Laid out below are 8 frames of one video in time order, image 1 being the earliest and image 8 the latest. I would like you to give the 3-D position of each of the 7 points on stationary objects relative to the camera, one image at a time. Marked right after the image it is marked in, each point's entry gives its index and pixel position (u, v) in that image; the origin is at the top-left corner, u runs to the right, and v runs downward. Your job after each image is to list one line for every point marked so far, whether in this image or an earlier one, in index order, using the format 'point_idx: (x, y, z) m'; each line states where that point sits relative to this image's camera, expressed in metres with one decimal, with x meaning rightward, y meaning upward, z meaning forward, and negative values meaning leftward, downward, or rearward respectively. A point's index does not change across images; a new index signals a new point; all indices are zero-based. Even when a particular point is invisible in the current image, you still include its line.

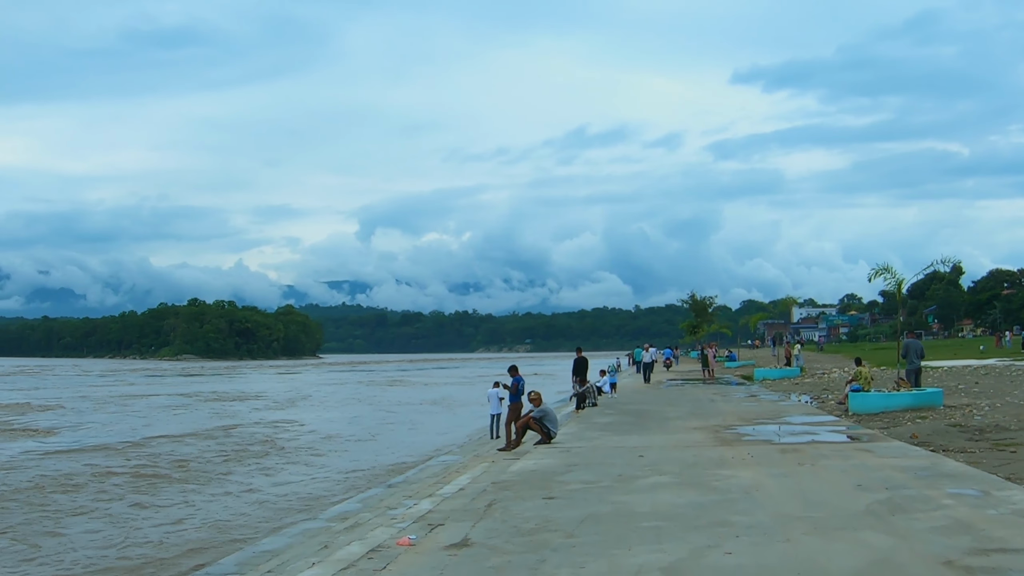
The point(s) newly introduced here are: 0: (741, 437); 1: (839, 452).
0: (+4.1, -2.7, +16.8) m
1: (+5.0, -2.5, +14.2) m
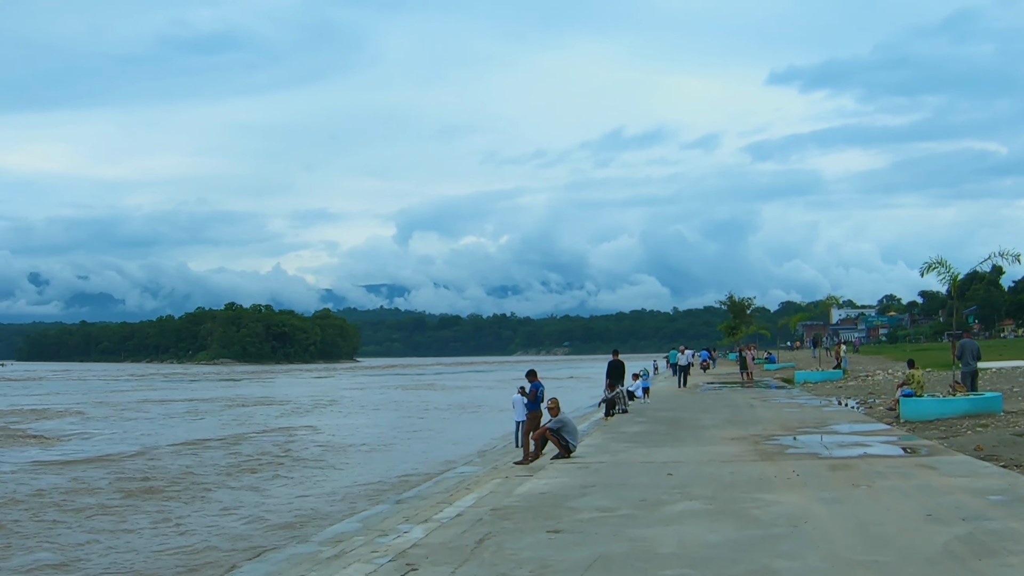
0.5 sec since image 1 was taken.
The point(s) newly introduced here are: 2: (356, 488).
0: (+4.3, -2.6, +15.0) m
1: (+5.1, -2.4, +12.4) m
2: (-3.2, -4.1, +19.9) m
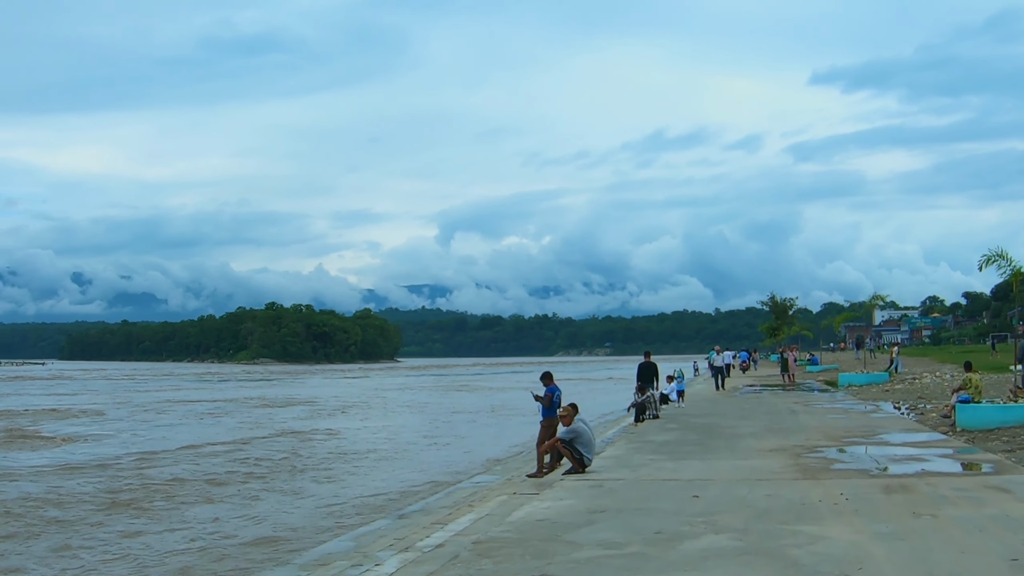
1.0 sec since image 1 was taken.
0: (+4.4, -2.5, +13.1) m
1: (+5.1, -2.3, +10.5) m
2: (-2.9, -4.0, +18.4) m
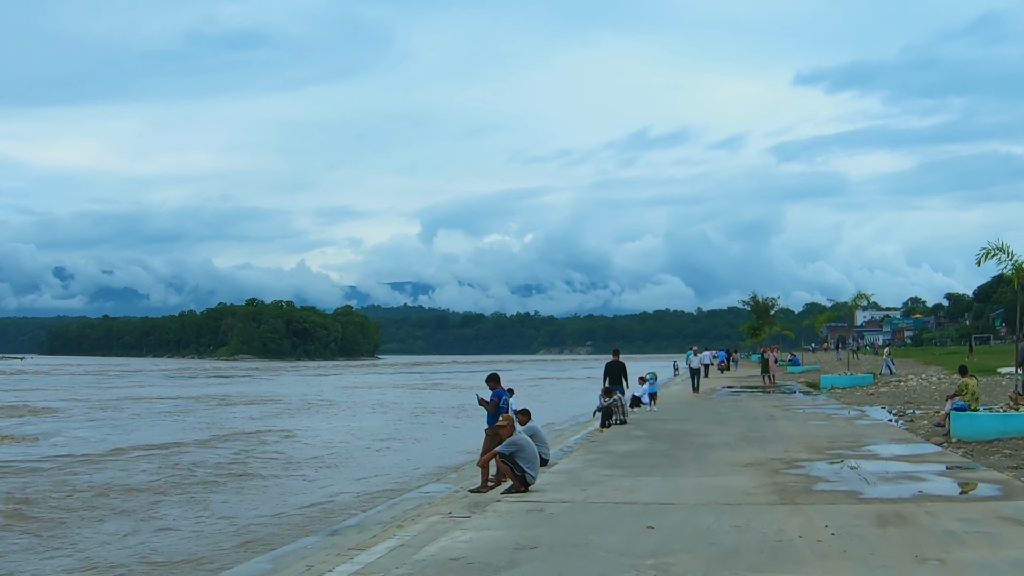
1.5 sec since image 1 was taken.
0: (+3.6, -2.4, +11.3) m
1: (+4.3, -2.2, +8.7) m
2: (-3.8, -3.8, +16.5) m
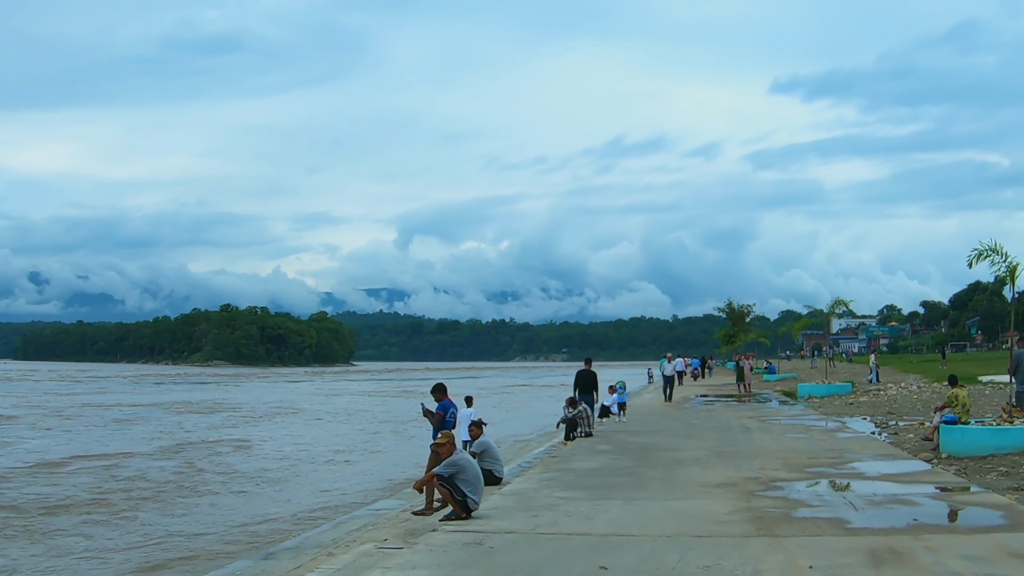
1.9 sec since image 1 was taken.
0: (+2.9, -2.4, +10.0) m
1: (+3.7, -2.2, +7.4) m
2: (-4.6, -3.8, +14.9) m
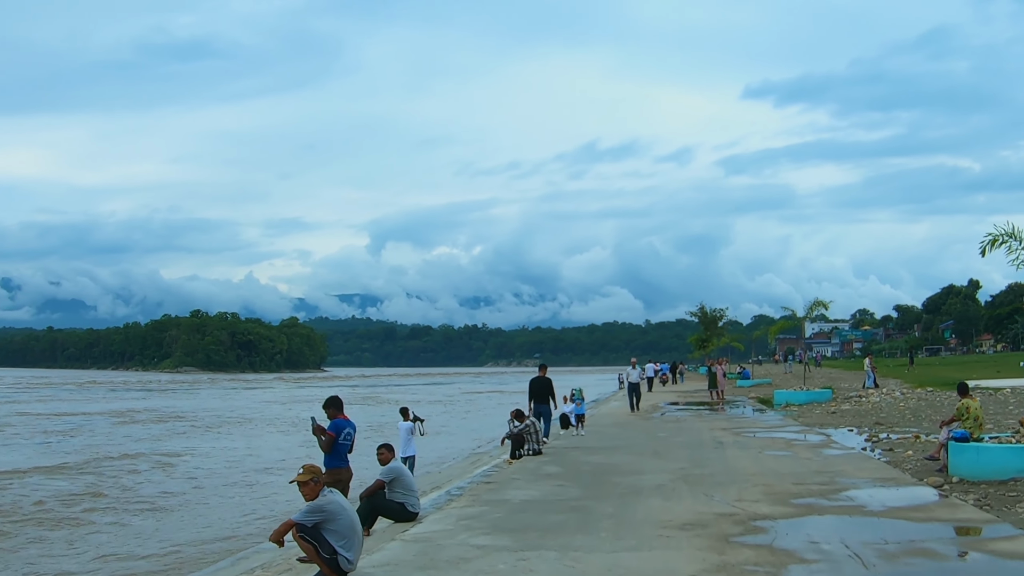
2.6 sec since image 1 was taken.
0: (+2.1, -2.2, +7.4) m
1: (+3.0, -2.0, +4.8) m
2: (-5.5, -3.7, +12.1) m
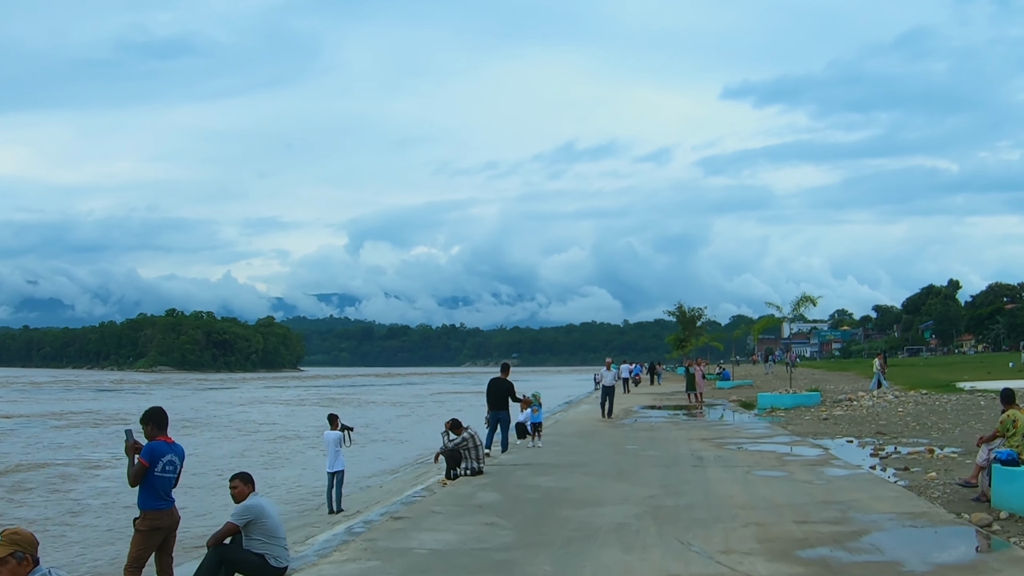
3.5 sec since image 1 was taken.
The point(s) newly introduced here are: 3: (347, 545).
0: (+1.4, -2.0, +4.5) m
1: (+2.3, -1.8, +1.9) m
2: (-6.4, -3.5, +9.1) m
3: (-1.5, -2.4, +8.7) m
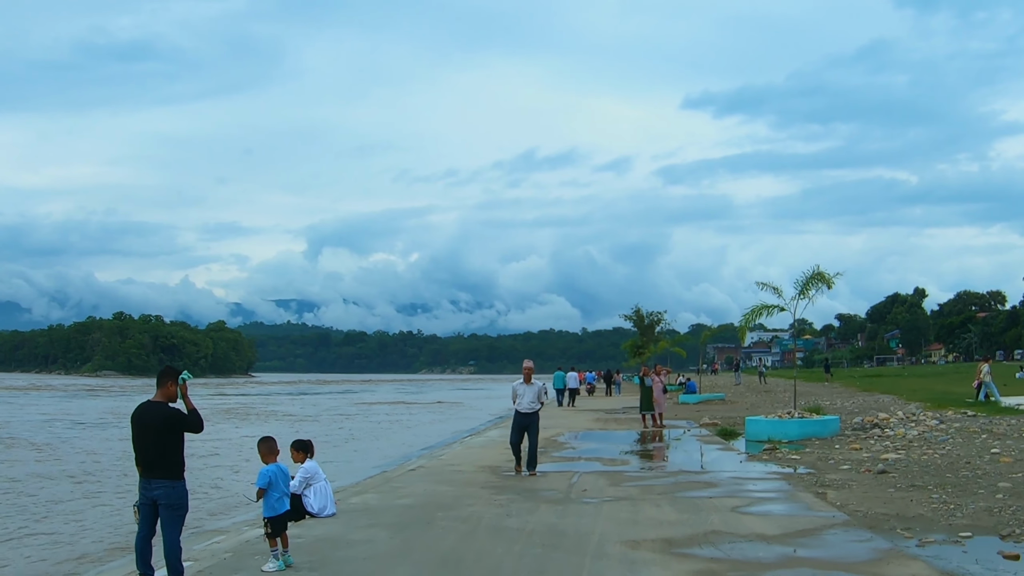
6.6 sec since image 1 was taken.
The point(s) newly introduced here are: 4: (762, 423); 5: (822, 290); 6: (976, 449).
0: (-0.4, -1.0, -5.8) m
1: (+0.6, -0.8, -8.3) m
2: (-8.4, -2.5, -1.6) m
3: (-3.5, -1.4, -1.7) m
4: (+4.9, -2.6, +18.6) m
5: (+6.6, 0.0, +20.1) m
6: (+7.4, -2.5, +15.1) m
